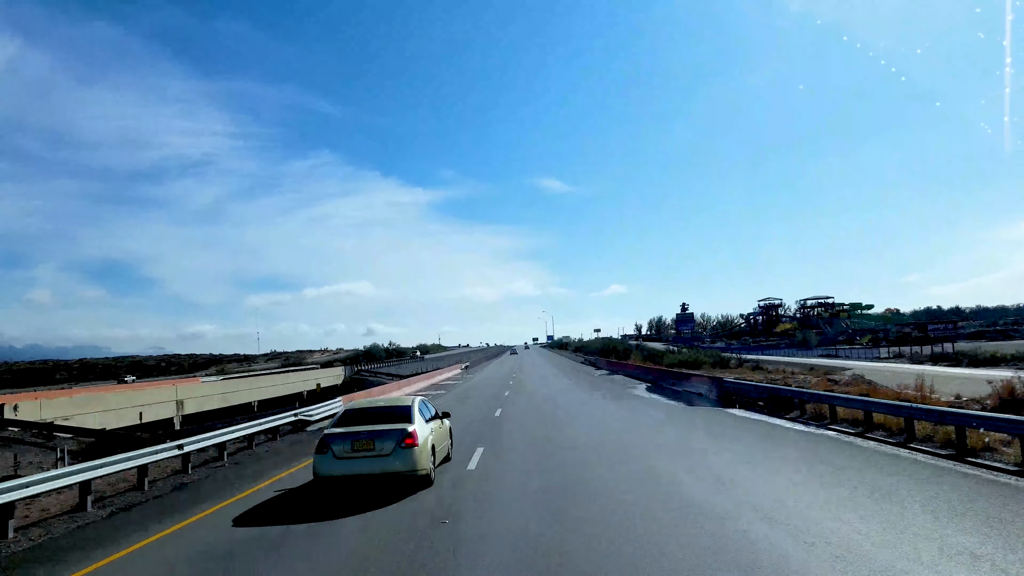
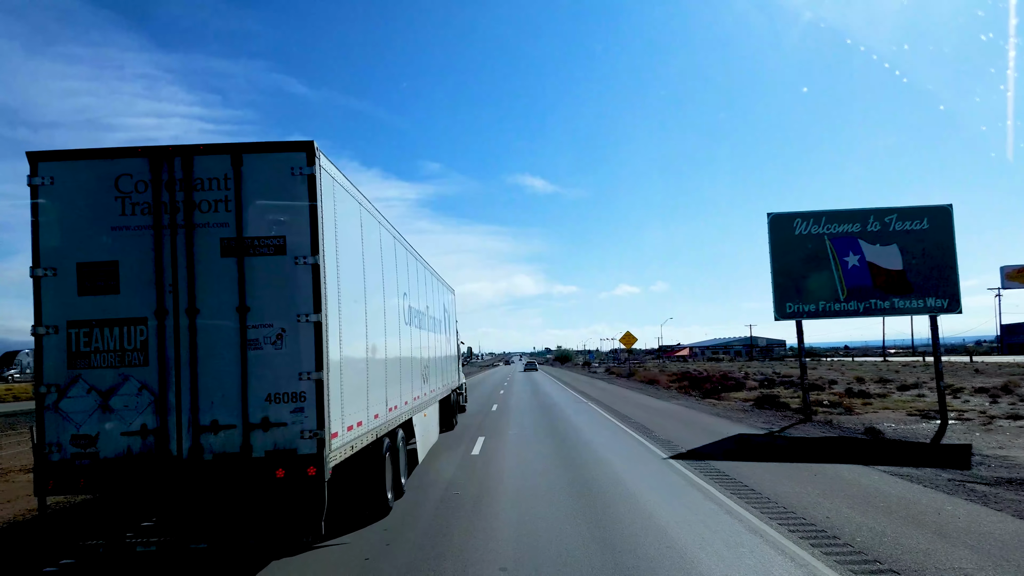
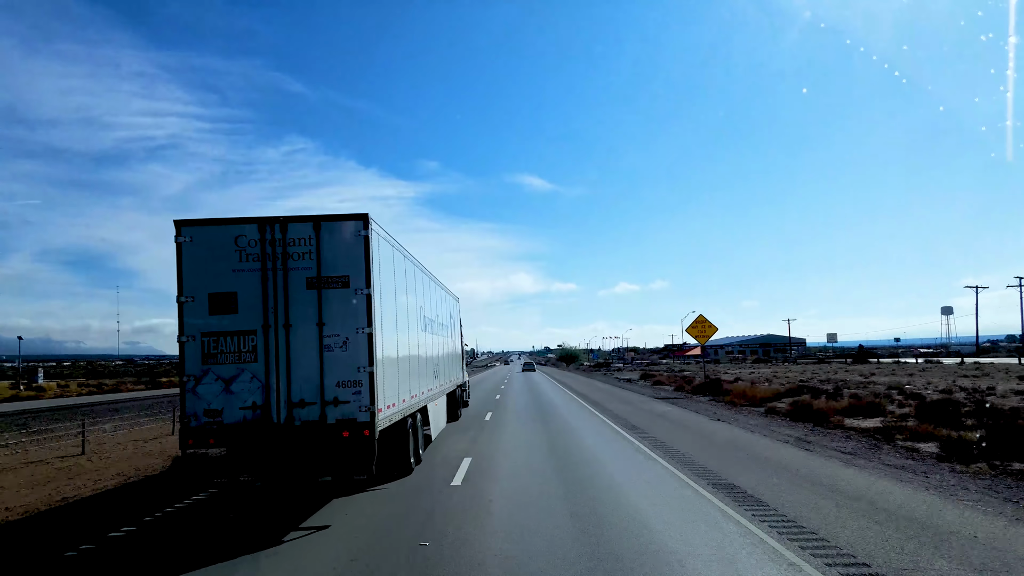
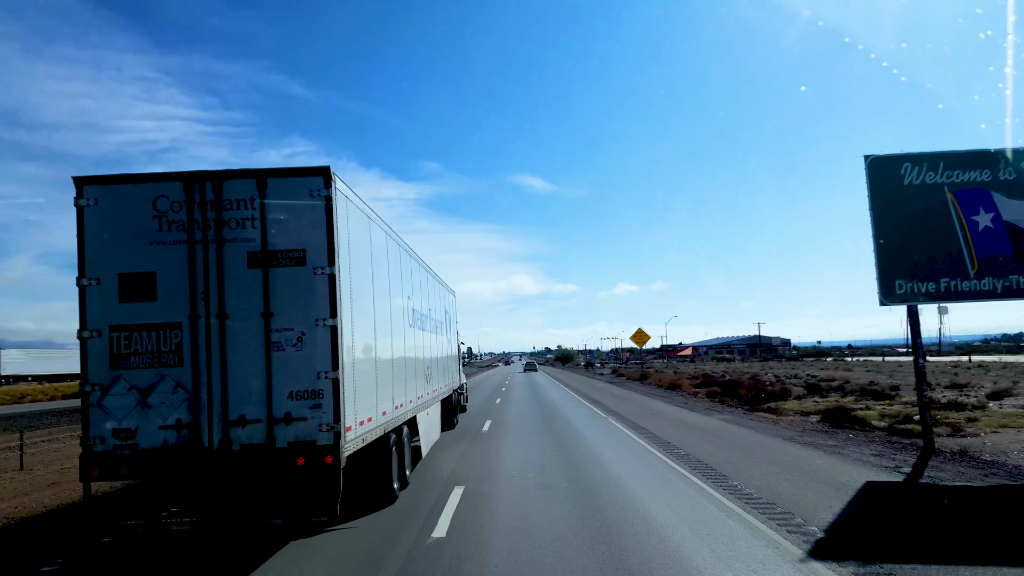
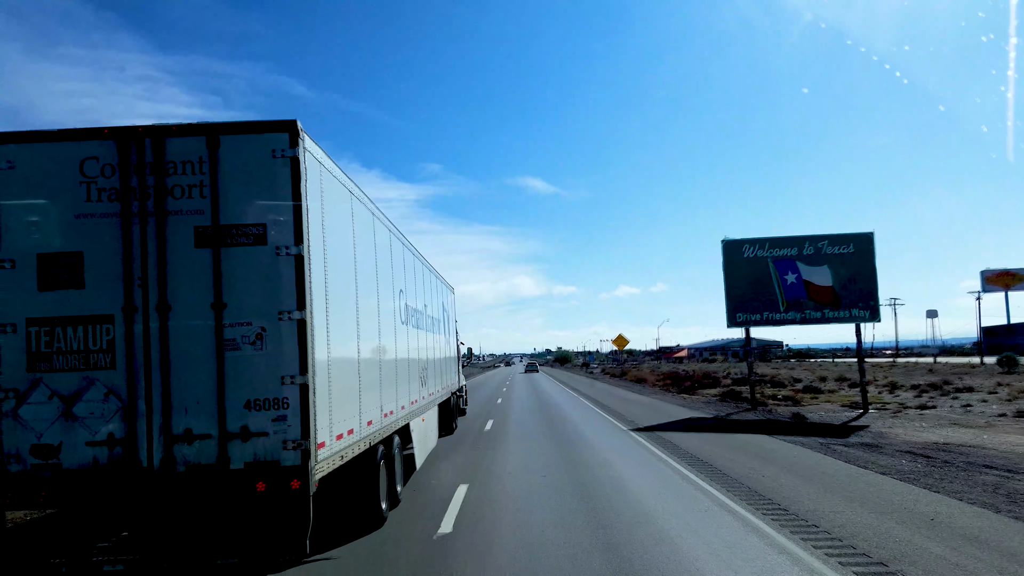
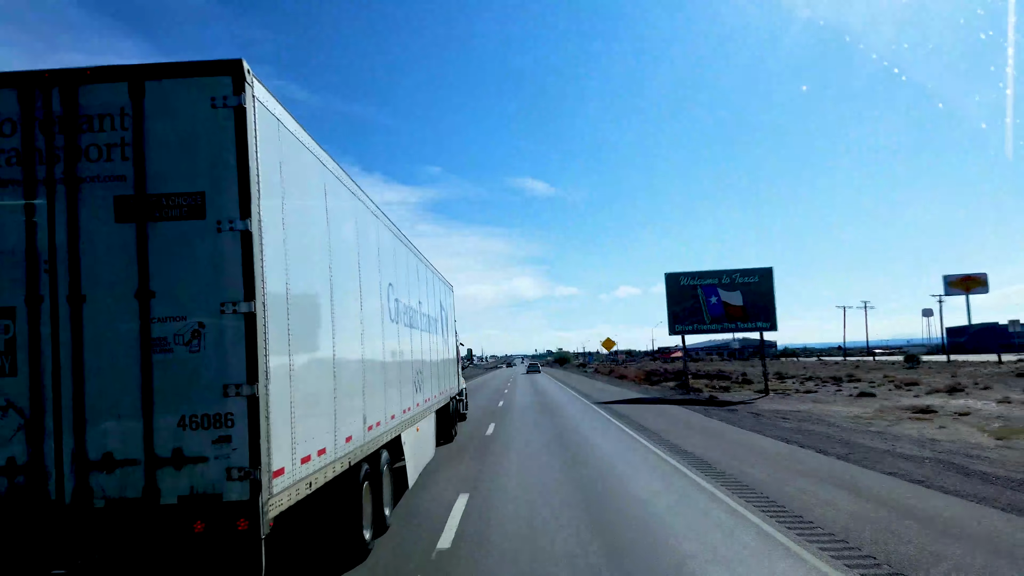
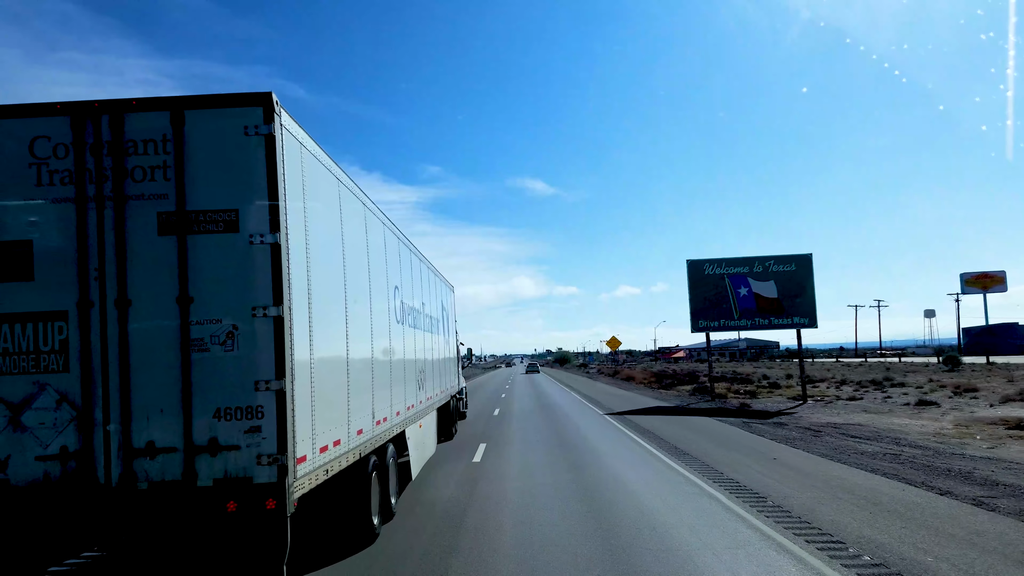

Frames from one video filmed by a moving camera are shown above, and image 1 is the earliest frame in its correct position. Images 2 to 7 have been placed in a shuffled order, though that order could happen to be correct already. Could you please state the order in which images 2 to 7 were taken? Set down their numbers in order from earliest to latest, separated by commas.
6, 7, 5, 2, 4, 3
